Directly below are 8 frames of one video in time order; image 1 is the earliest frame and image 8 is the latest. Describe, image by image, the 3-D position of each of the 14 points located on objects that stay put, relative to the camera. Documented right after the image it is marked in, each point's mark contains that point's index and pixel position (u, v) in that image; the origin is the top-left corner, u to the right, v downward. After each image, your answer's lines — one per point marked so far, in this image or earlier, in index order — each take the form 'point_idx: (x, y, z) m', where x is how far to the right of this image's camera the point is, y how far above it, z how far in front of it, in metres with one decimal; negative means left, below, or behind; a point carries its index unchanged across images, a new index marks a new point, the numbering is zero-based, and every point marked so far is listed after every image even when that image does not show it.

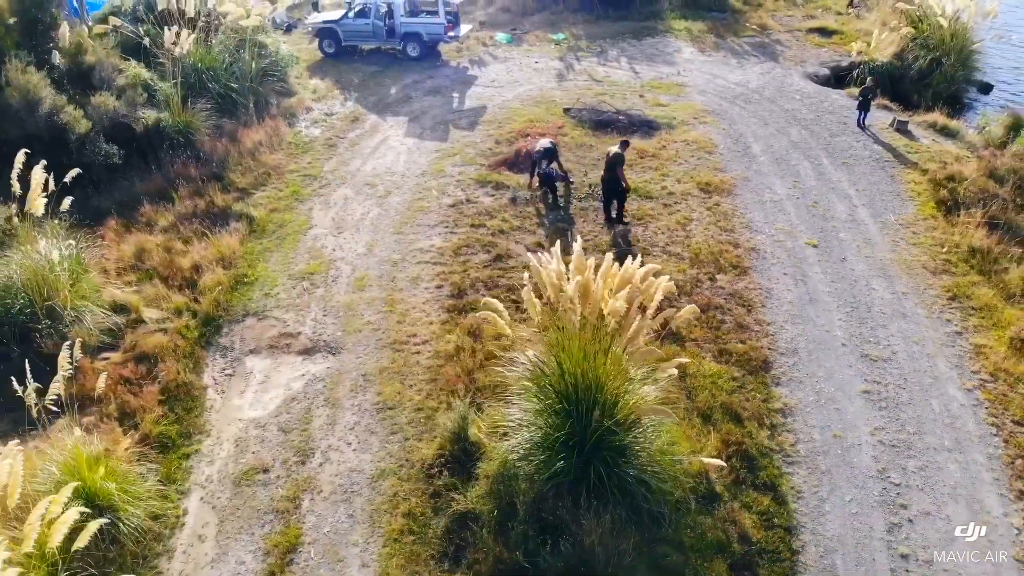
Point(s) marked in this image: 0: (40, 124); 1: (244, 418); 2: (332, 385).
0: (-6.0, +2.1, +10.3) m
1: (-2.4, -1.1, +7.3) m
2: (-1.6, -0.9, +7.6) m
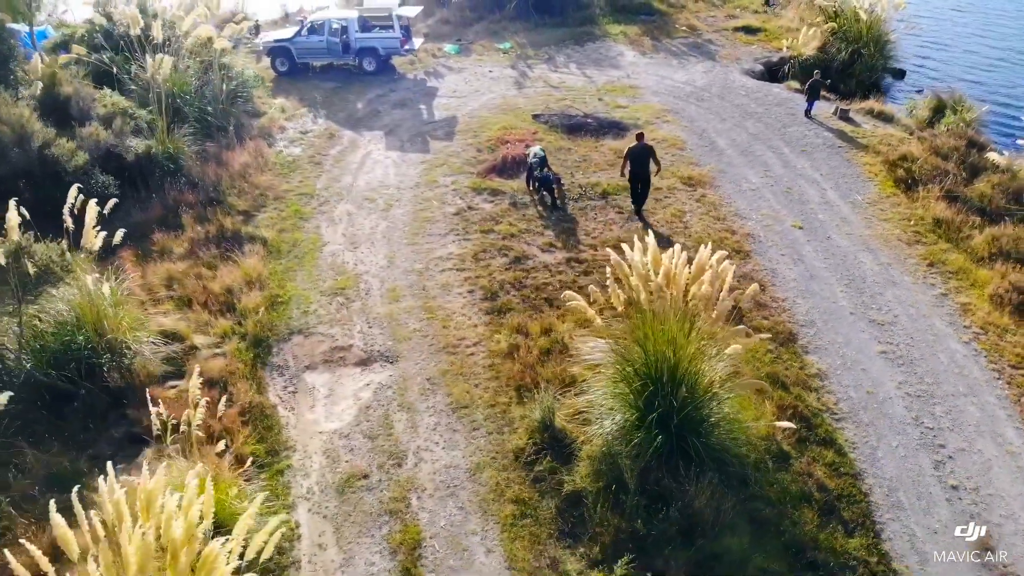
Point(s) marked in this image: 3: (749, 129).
0: (-5.9, +1.6, +10.0) m
1: (-1.7, -1.3, +7.5) m
2: (-1.1, -1.0, +7.9) m
3: (+4.0, +2.6, +13.6) m
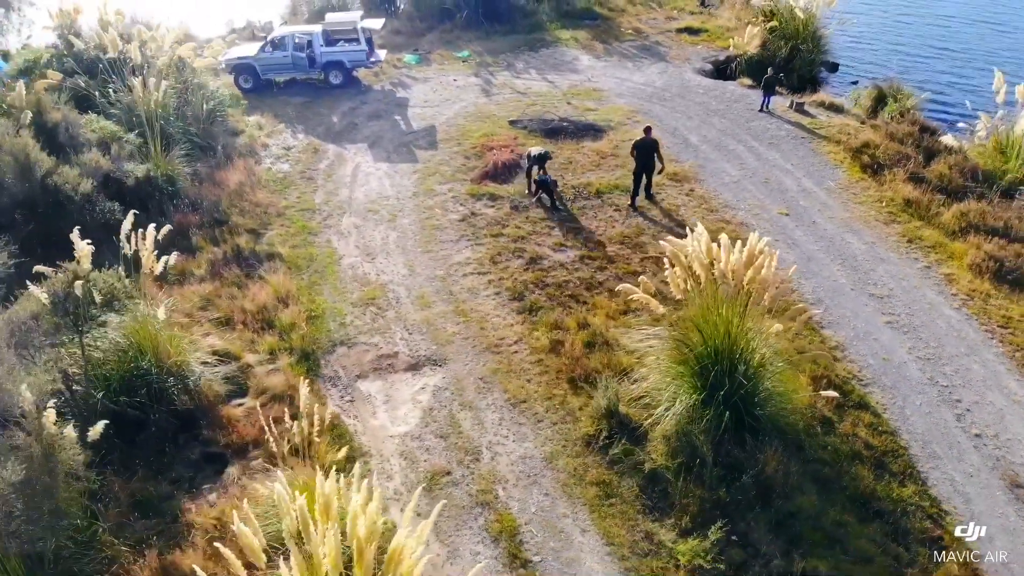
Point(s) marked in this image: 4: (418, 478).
0: (-5.8, +1.3, +9.8) m
1: (-1.1, -1.4, +7.7) m
2: (-0.5, -1.1, +8.2) m
3: (+3.6, +2.9, +14.4) m
4: (-0.9, -1.7, +7.2) m
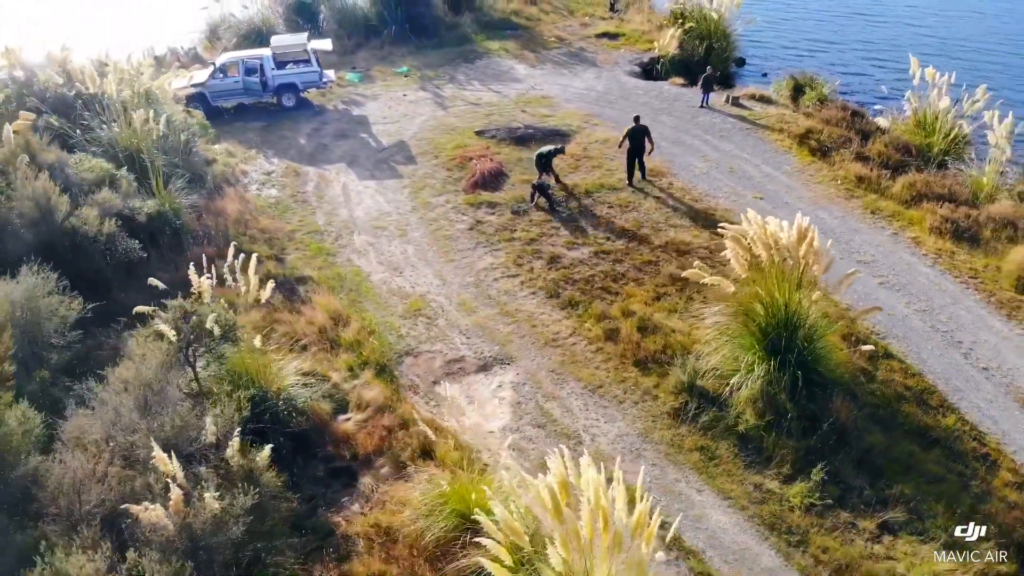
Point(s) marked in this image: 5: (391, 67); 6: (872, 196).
0: (-5.4, +0.7, +9.6) m
1: (-0.2, -1.4, +8.3) m
2: (+0.3, -1.1, +8.8) m
3: (+3.0, +3.2, +15.6) m
4: (+0.2, -1.7, +7.7) m
5: (-2.8, +5.1, +18.9) m
6: (+5.5, +1.4, +12.5) m
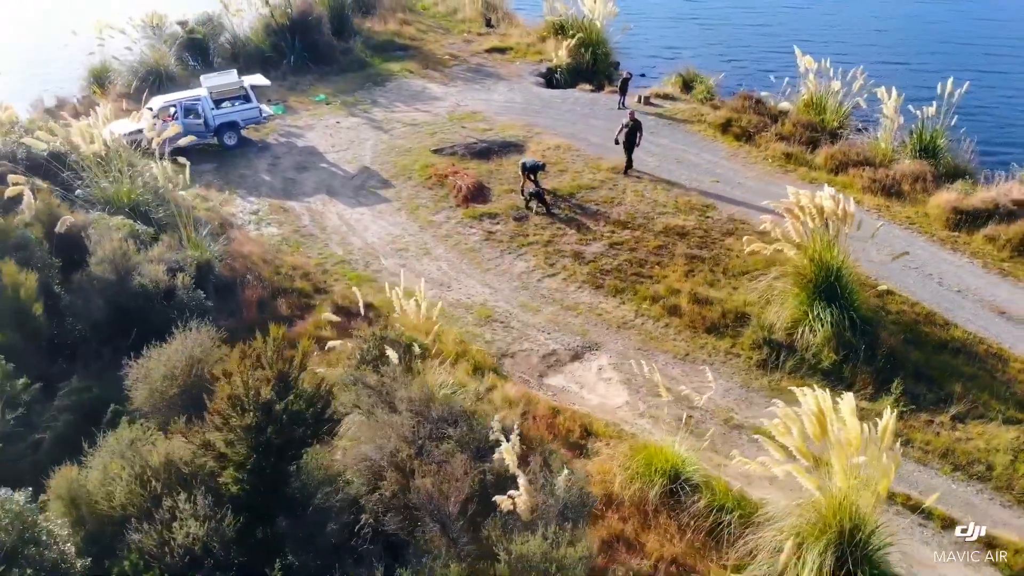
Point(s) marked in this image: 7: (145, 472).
0: (-4.3, 0.0, +9.4) m
1: (+1.2, -1.3, +9.4) m
2: (+1.5, -0.9, +10.0) m
3: (+1.8, +3.4, +17.2) m
4: (+1.8, -1.5, +8.9) m
5: (-4.8, +4.5, +19.0) m
6: (+5.3, +2.2, +14.8) m
7: (-2.7, -1.3, +5.9) m
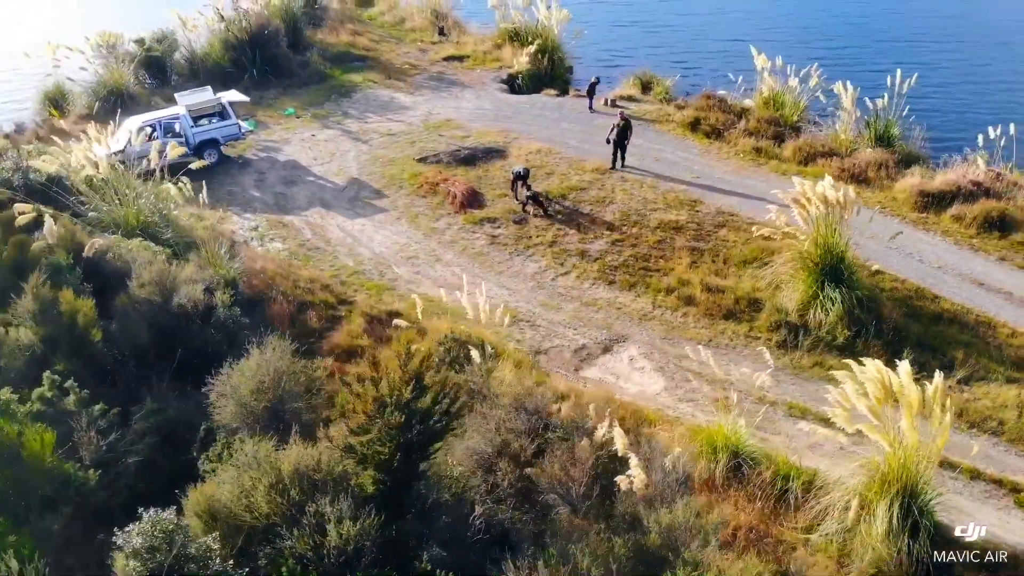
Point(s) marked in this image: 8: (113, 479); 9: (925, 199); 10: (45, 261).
0: (-3.8, -0.3, +9.3) m
1: (+1.8, -1.3, +9.9) m
2: (+1.9, -0.8, +10.6) m
3: (+1.3, +3.5, +17.8) m
4: (+2.4, -1.4, +9.5) m
5: (-5.5, +4.1, +18.9) m
6: (+5.1, +2.4, +15.7) m
7: (-1.7, -1.4, +6.1) m
8: (-3.4, -1.6, +7.0) m
9: (+7.0, +1.5, +13.7) m
10: (-5.3, +0.3, +9.2) m
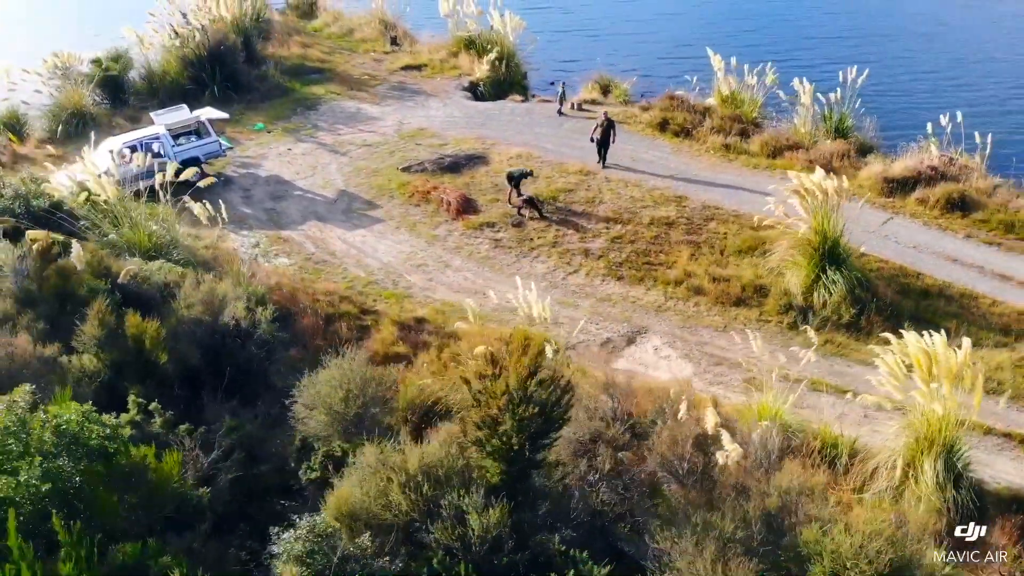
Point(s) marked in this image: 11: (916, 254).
0: (-3.3, -0.5, +9.4) m
1: (+2.3, -1.1, +10.5) m
2: (+2.4, -0.7, +11.2) m
3: (+0.8, +3.5, +18.3) m
4: (+2.9, -1.2, +10.2) m
5: (-6.2, +3.7, +18.7) m
6: (+4.7, +2.7, +16.7) m
7: (-0.8, -1.5, +6.4) m
8: (-2.6, -1.8, +7.1) m
9: (+6.9, +1.9, +14.8) m
10: (-4.7, 0.0, +9.1) m
11: (+6.4, +0.6, +13.1) m
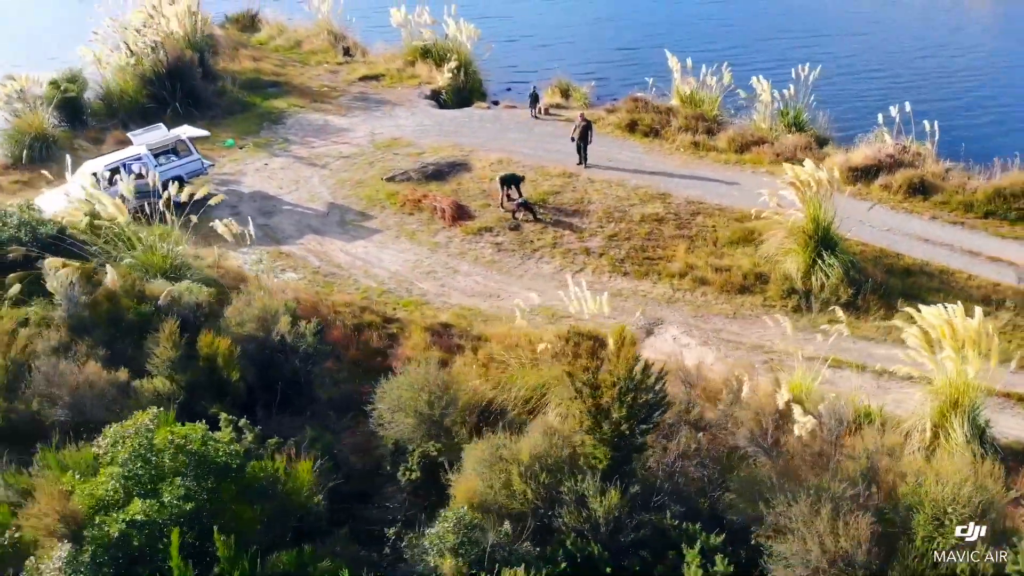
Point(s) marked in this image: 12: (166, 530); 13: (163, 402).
0: (-2.7, -0.6, +9.5) m
1: (+2.8, -1.0, +11.1) m
2: (+2.7, -0.6, +11.9) m
3: (+0.2, +3.5, +18.8) m
4: (+3.4, -1.1, +10.9) m
5: (-6.8, +3.3, +18.5) m
6: (+4.3, +2.9, +17.5) m
7: (+0.1, -1.5, +6.7) m
8: (-1.7, -1.9, +7.2) m
9: (+6.7, +2.2, +15.9) m
10: (-4.2, -0.3, +9.0) m
11: (+6.5, +0.9, +14.1) m
12: (-2.5, -1.7, +5.9) m
13: (-3.4, -1.1, +8.1) m
